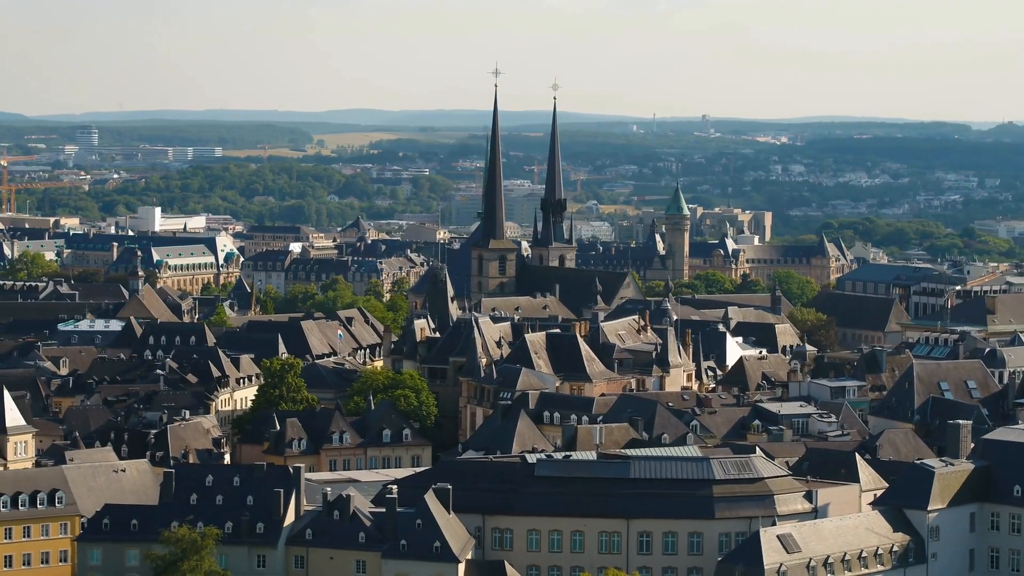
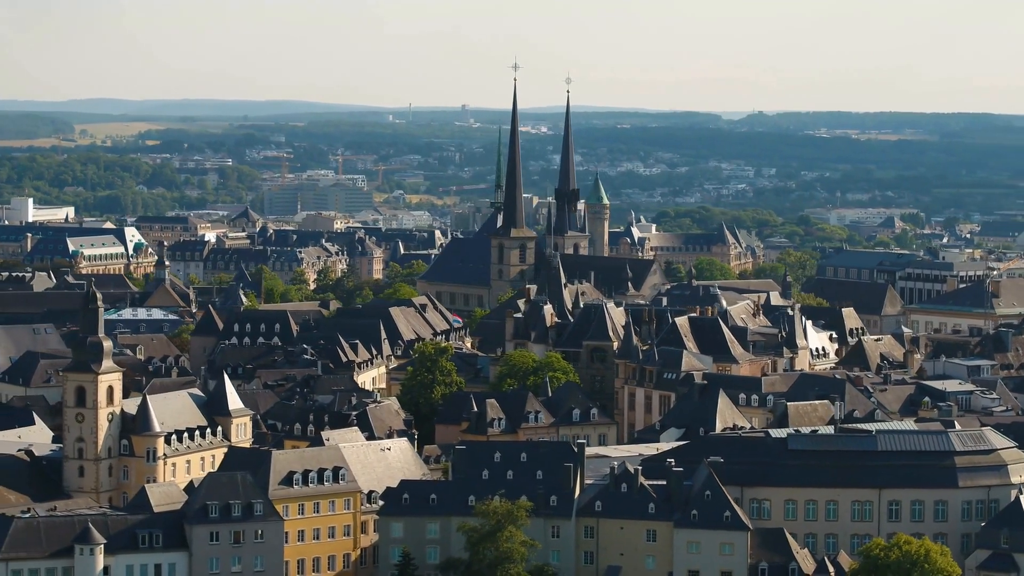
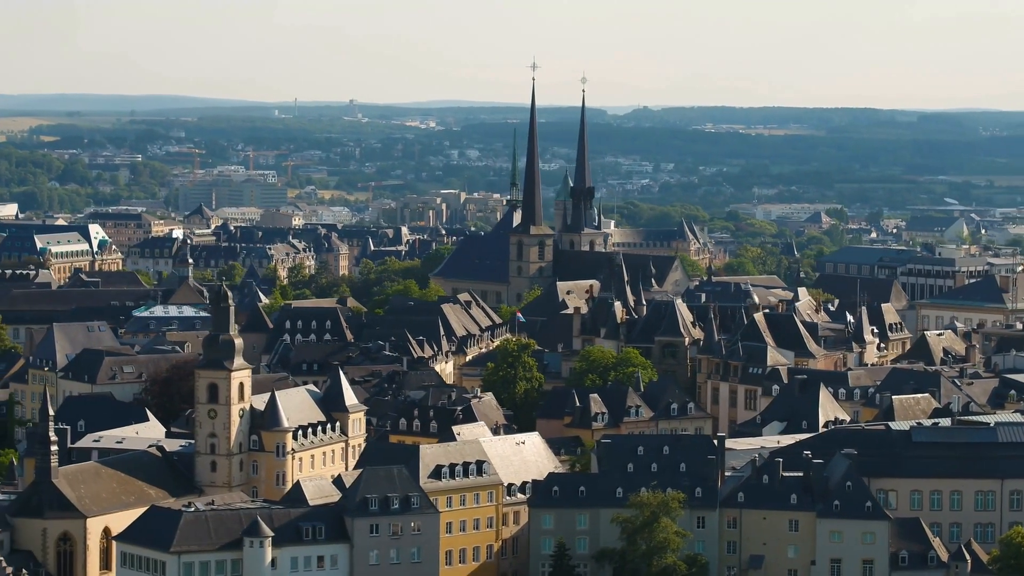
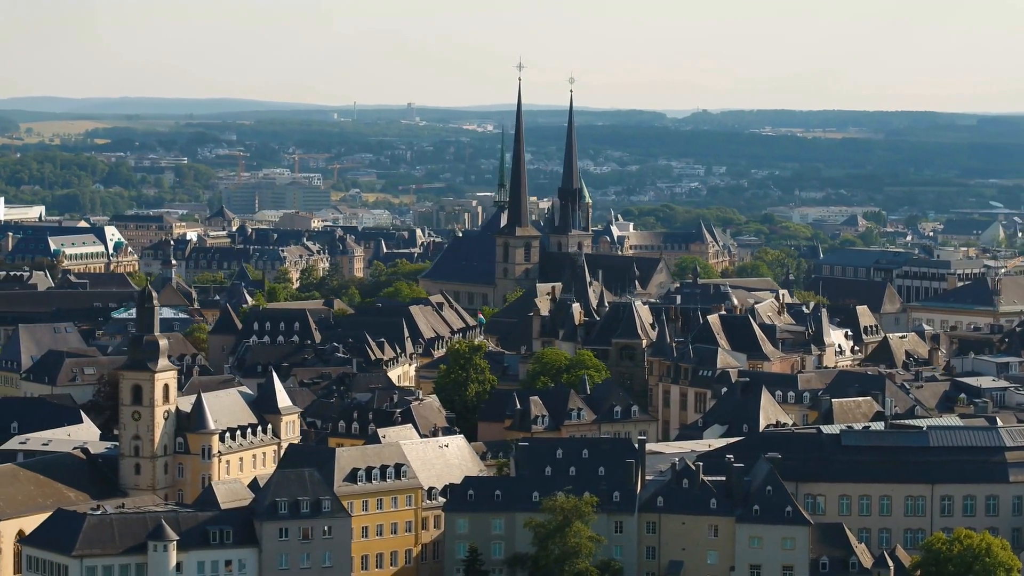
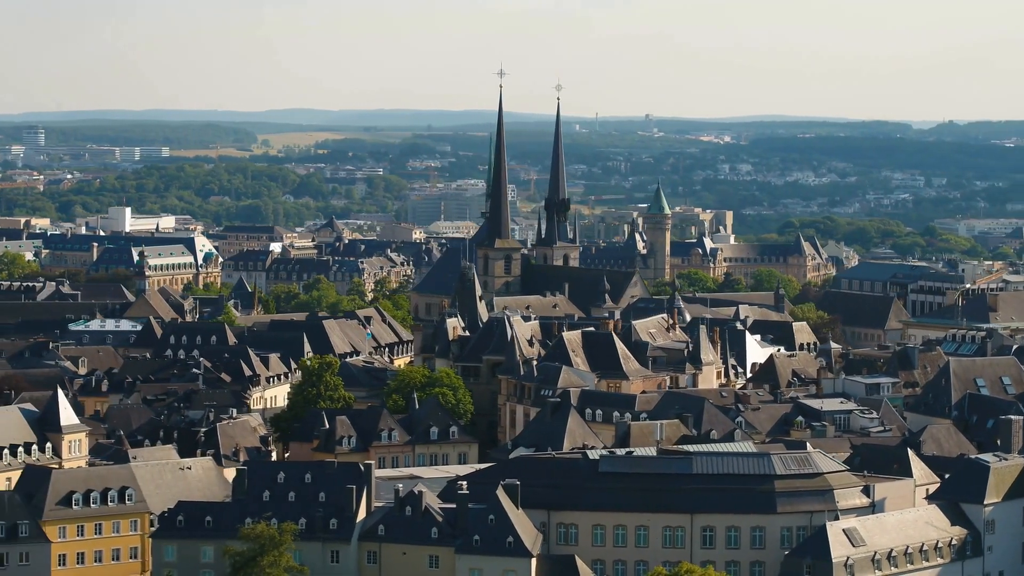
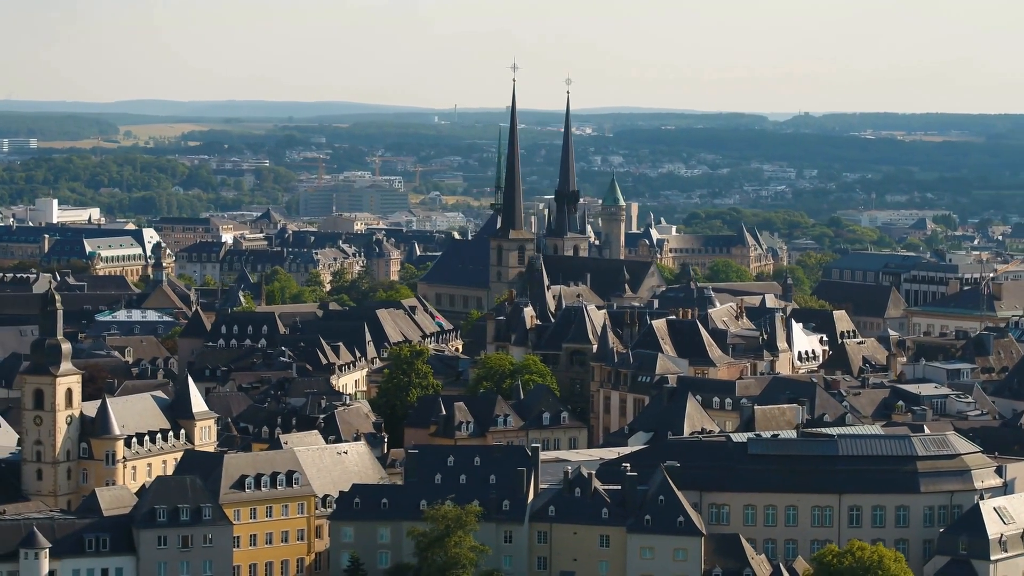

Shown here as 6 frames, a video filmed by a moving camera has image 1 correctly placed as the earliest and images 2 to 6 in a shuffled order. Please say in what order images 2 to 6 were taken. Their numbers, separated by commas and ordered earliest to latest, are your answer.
5, 6, 2, 4, 3
